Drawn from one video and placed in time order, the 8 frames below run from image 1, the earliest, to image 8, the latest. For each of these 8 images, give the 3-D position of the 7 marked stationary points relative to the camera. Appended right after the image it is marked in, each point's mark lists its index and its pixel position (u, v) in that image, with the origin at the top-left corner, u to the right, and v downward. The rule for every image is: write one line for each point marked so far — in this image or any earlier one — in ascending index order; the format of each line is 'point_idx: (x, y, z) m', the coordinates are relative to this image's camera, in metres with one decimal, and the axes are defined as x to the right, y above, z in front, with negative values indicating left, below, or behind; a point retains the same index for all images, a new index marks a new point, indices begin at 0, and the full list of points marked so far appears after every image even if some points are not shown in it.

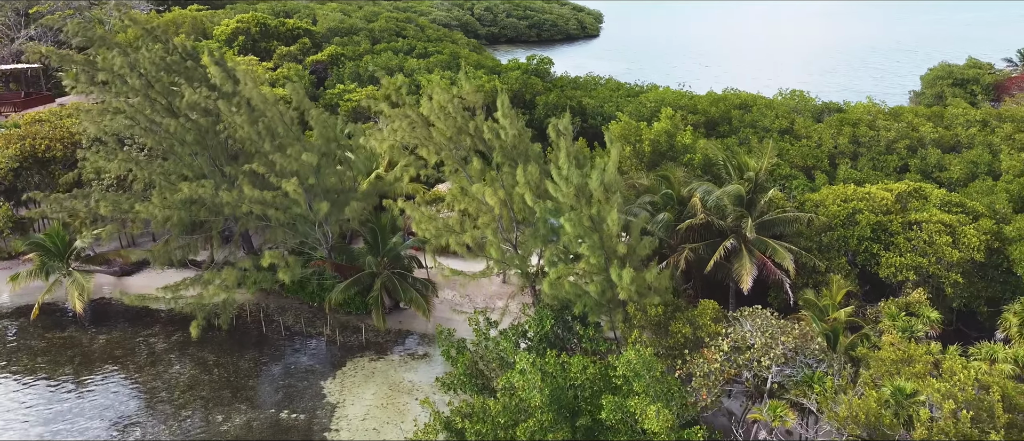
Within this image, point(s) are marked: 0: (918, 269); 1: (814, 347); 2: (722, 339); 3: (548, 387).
0: (+9.7, -1.1, +19.7) m
1: (+5.7, -2.4, +15.3) m
2: (+4.1, -2.3, +15.7) m
3: (+0.6, -3.0, +14.6) m
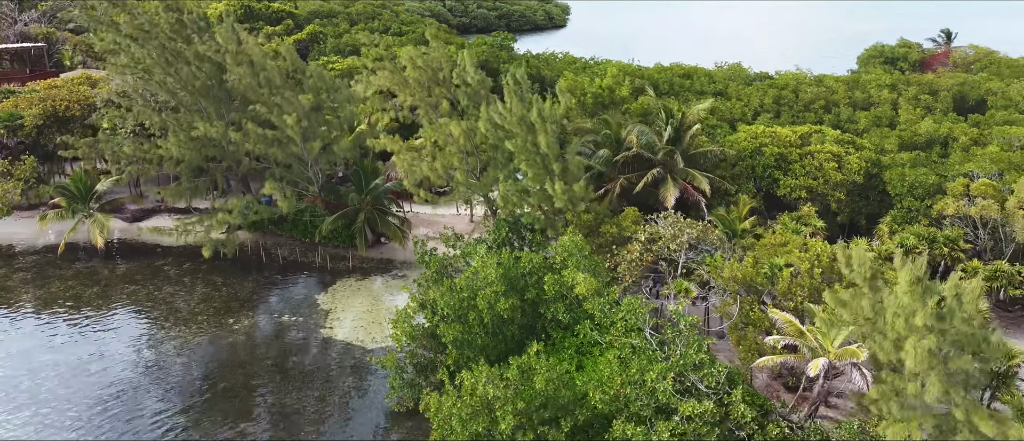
0: (+8.6, +1.0, +23.8) m
1: (+4.8, -0.4, +19.4) m
2: (+3.1, -0.3, +19.7) m
3: (-0.3, -1.1, +18.5) m
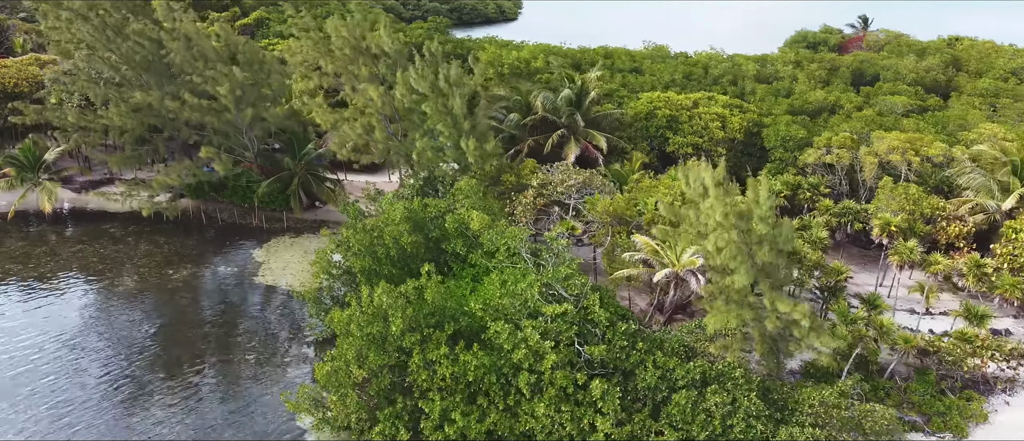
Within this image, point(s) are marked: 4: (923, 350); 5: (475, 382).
0: (+5.9, +2.5, +26.6) m
1: (+2.3, +1.1, +21.9) m
2: (+0.6, +1.1, +22.2) m
3: (-2.7, +0.3, +20.9) m
4: (+9.1, -2.9, +18.0) m
5: (-0.6, -3.1, +15.4) m
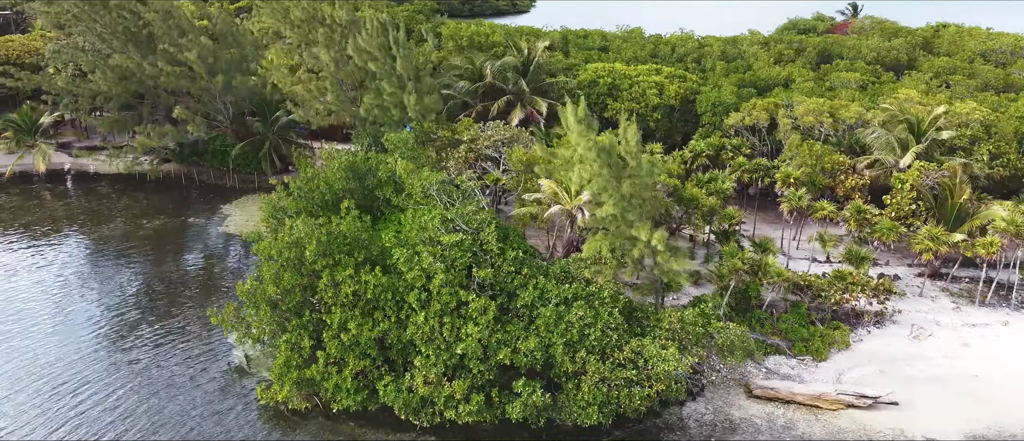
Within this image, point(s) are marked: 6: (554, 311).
0: (+4.1, +3.8, +28.2) m
1: (+0.3, +2.5, +23.8) m
2: (-1.4, +2.5, +24.1) m
3: (-4.8, +1.7, +22.9) m
4: (+6.9, -1.5, +19.6) m
5: (-2.9, -1.7, +17.3) m
6: (+0.9, -1.8, +16.2) m
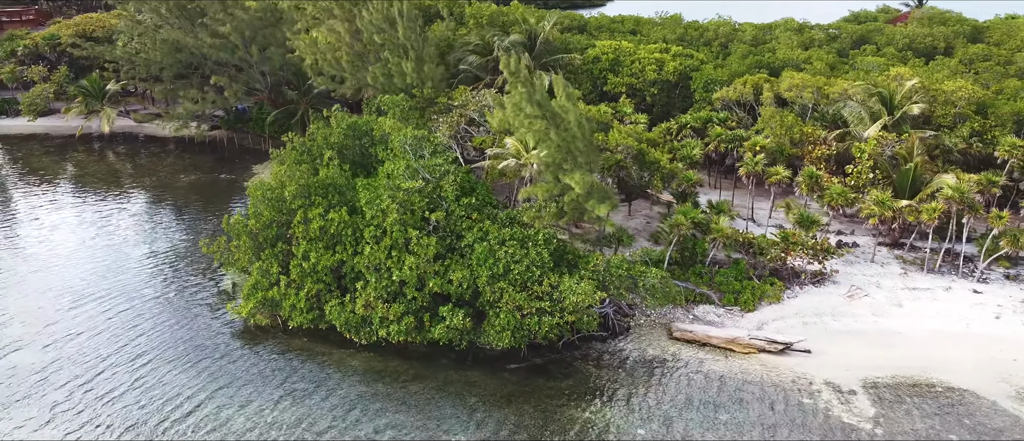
0: (+4.2, +4.9, +29.4) m
1: (-0.1, +3.7, +25.4) m
2: (-1.7, +3.8, +26.0) m
3: (-5.3, +3.1, +25.2) m
4: (+5.8, -0.6, +20.5) m
5: (-4.2, -0.3, +19.4) m
6: (-0.6, -0.6, +17.9) m
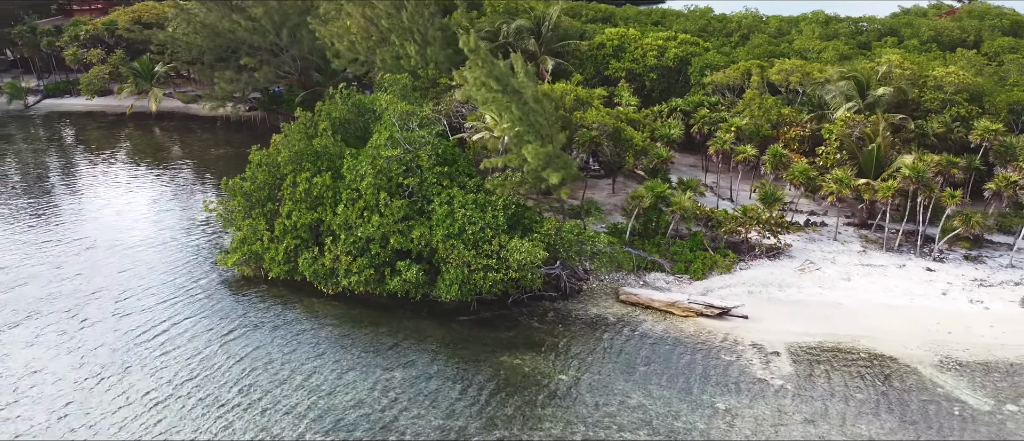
0: (+4.4, +5.6, +30.3) m
1: (-0.4, +4.5, +26.8) m
2: (-1.9, +4.7, +27.4) m
3: (-5.5, +4.1, +27.0) m
4: (+5.0, +0.1, +21.3) m
5: (-5.1, +0.7, +21.2) m
6: (-1.6, +0.3, +19.3) m
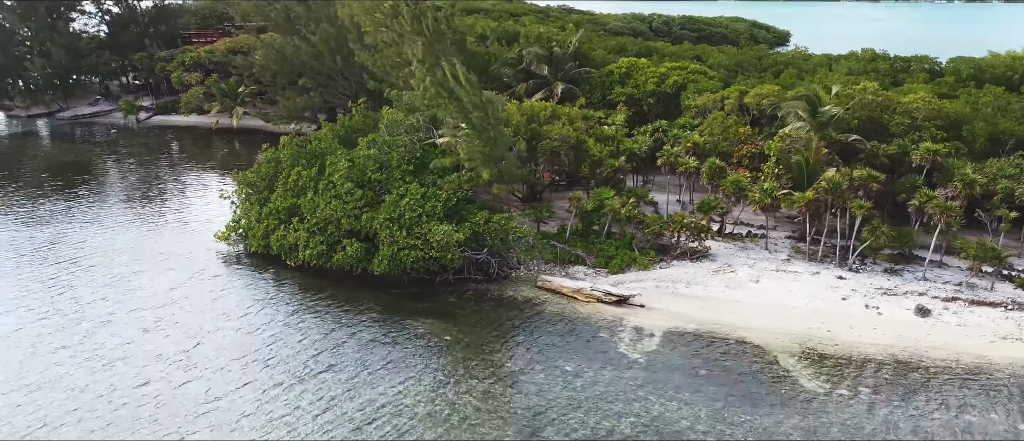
0: (+4.7, +4.9, +32.3) m
1: (-0.6, +4.3, +29.5) m
2: (-2.0, +4.5, +30.4) m
3: (-5.7, +4.2, +30.5) m
4: (+3.5, 0.0, +23.0) m
5: (-6.4, +1.1, +24.6) m
6: (-3.3, +0.6, +22.2) m
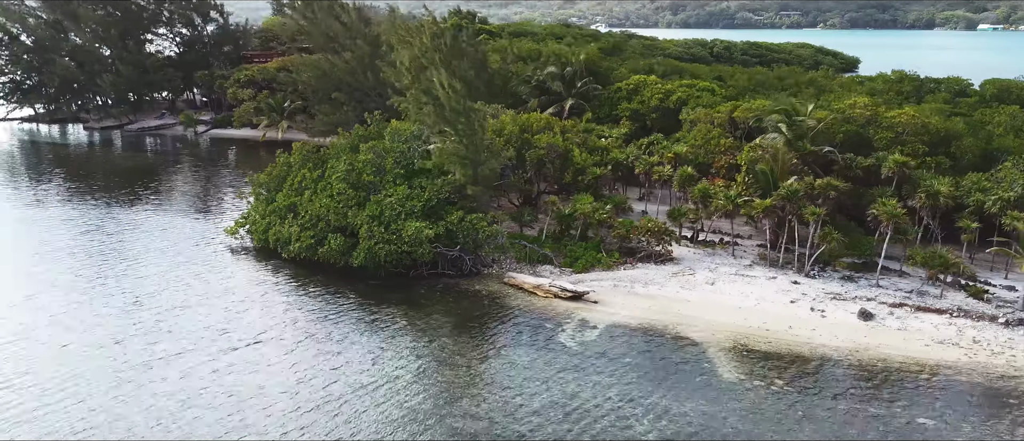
0: (+5.1, +4.5, +33.3) m
1: (-0.5, +4.1, +31.0) m
2: (-1.8, +4.3, +32.1) m
3: (-5.5, +4.0, +32.6) m
4: (+2.8, -0.1, +24.0) m
5: (-6.9, +1.1, +26.6) m
6: (-4.0, +0.7, +23.9) m
